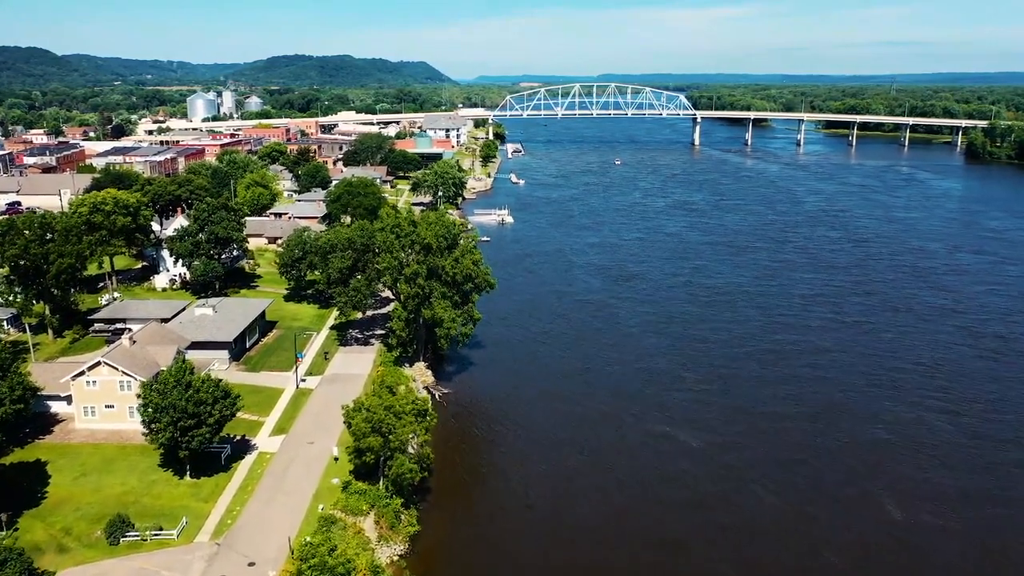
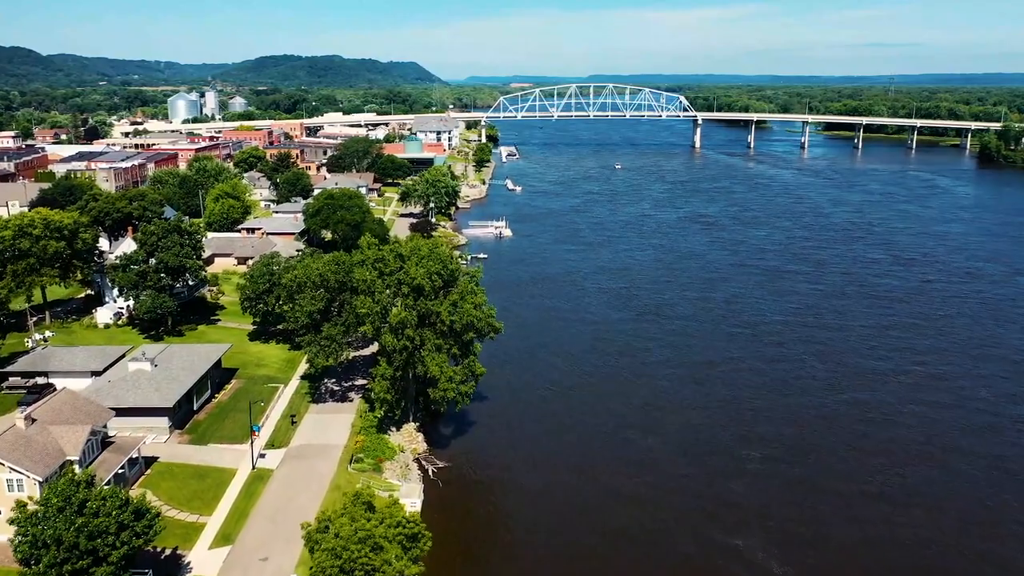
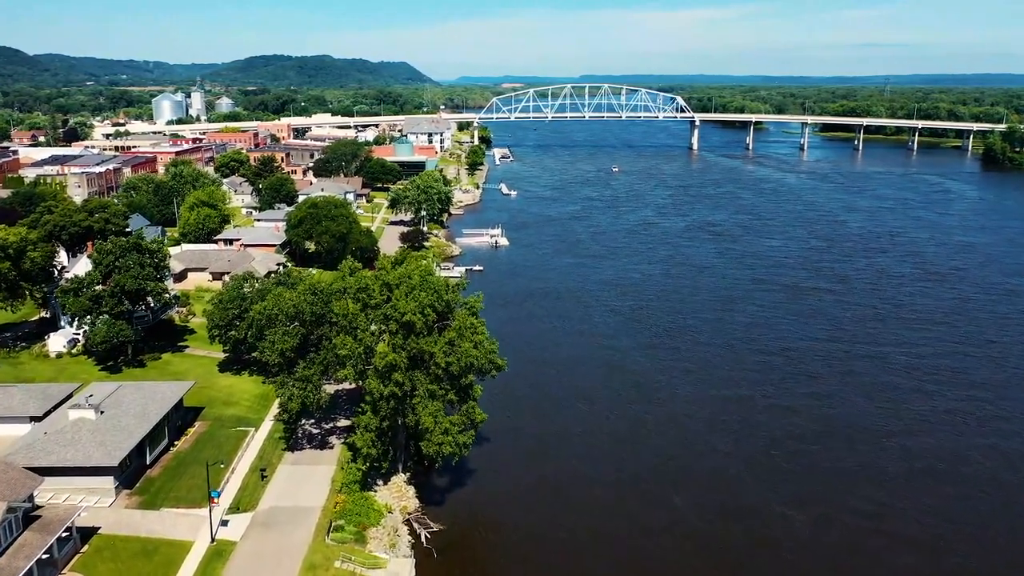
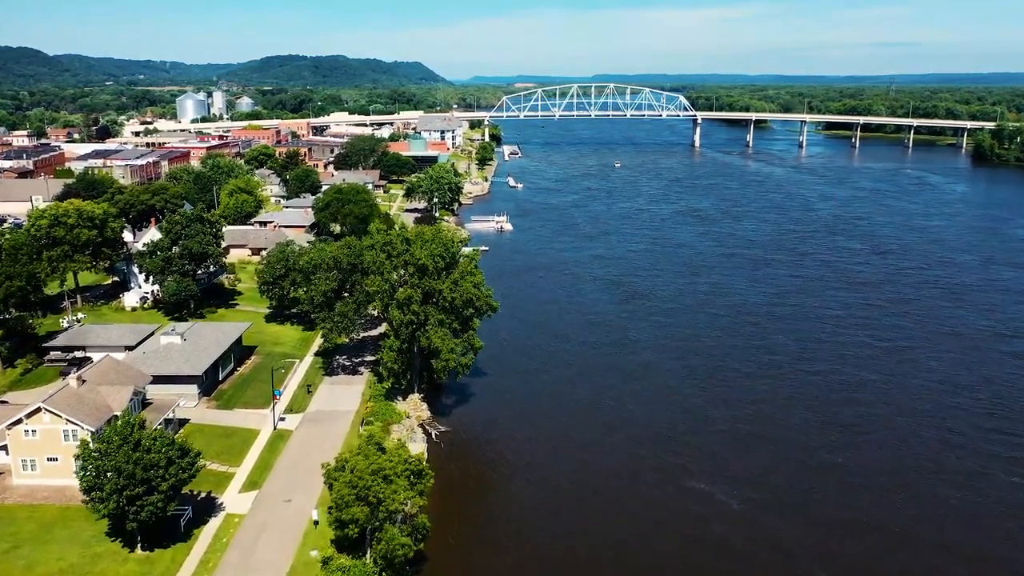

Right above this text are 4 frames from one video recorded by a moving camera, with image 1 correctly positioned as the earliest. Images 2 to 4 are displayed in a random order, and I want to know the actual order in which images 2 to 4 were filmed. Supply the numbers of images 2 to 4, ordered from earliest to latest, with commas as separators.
4, 2, 3
